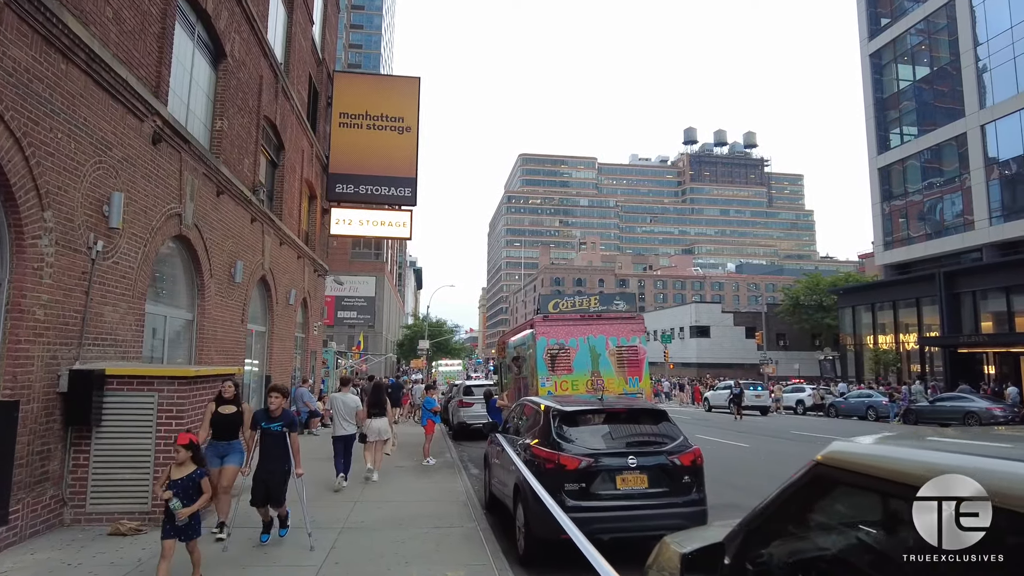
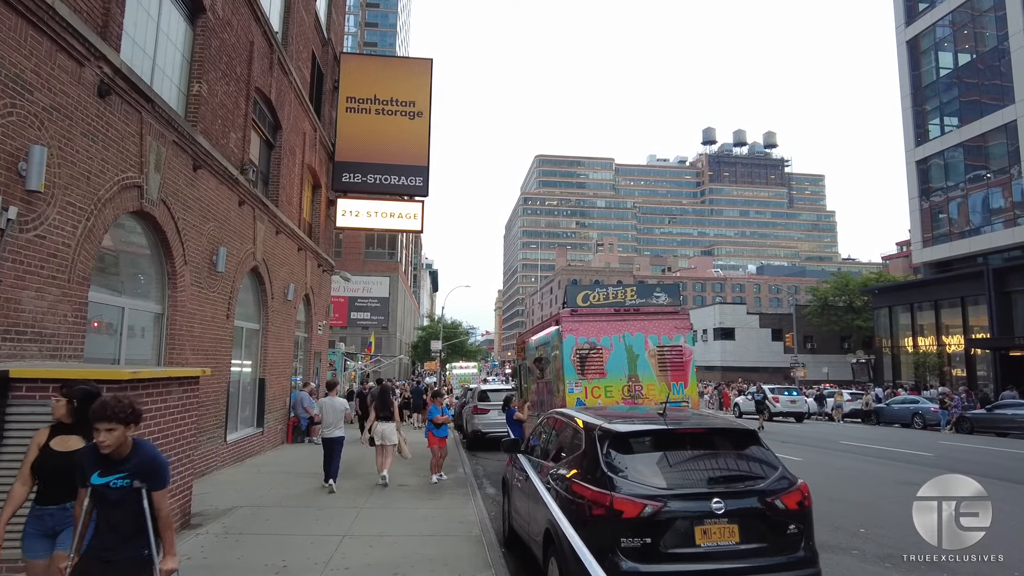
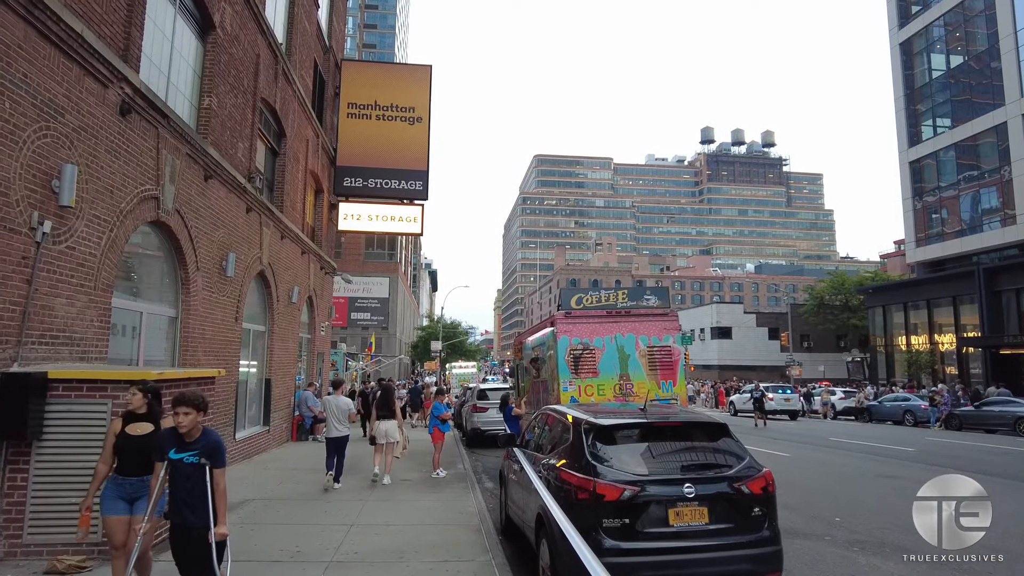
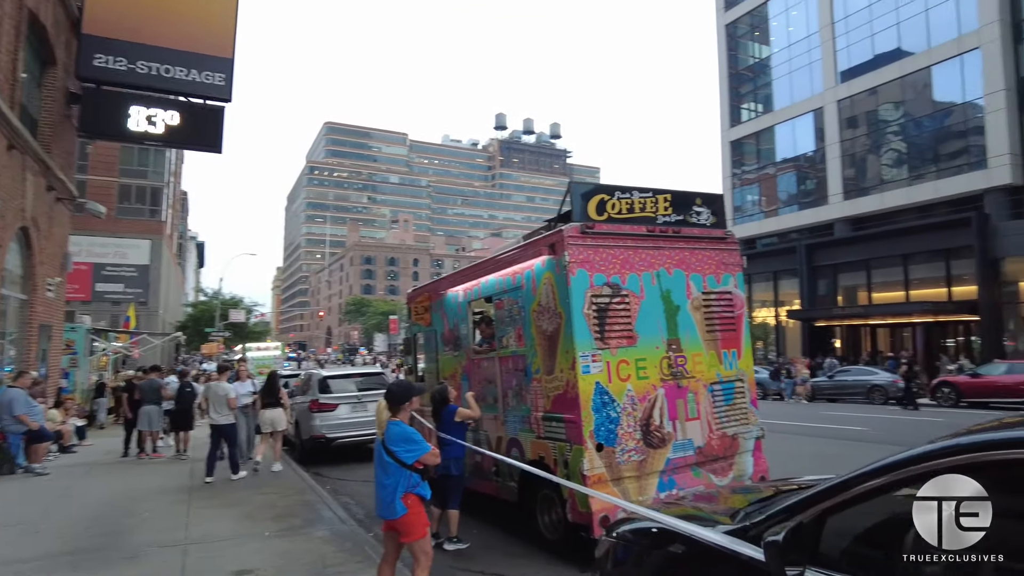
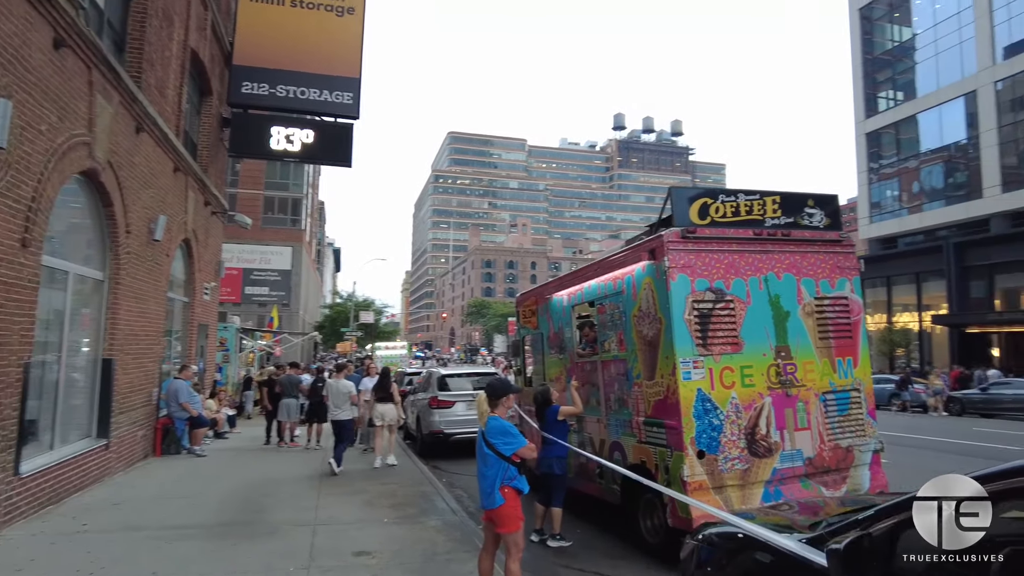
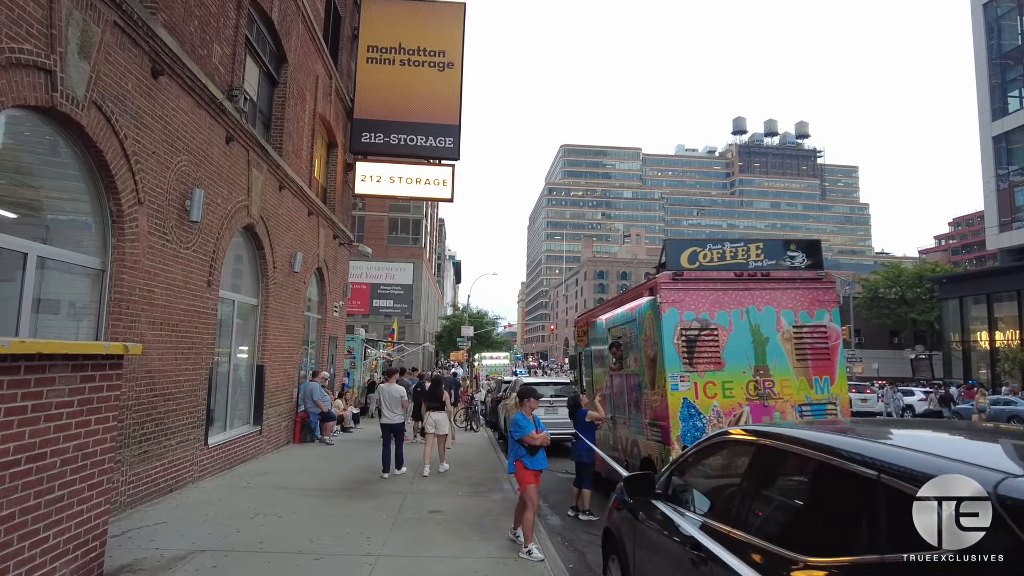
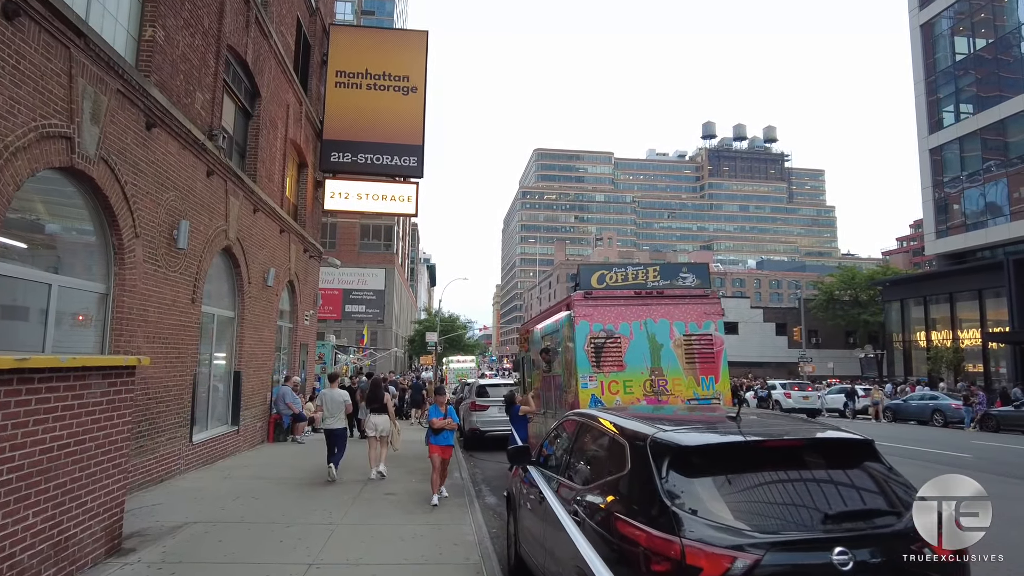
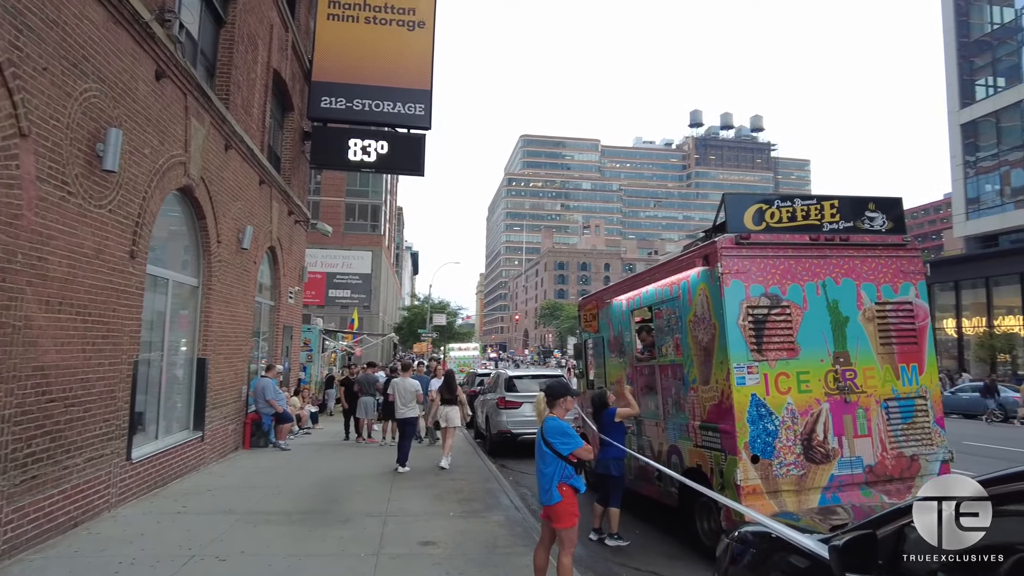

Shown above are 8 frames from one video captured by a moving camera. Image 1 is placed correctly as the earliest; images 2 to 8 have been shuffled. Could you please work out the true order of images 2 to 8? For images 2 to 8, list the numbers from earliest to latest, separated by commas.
3, 2, 7, 6, 8, 5, 4
